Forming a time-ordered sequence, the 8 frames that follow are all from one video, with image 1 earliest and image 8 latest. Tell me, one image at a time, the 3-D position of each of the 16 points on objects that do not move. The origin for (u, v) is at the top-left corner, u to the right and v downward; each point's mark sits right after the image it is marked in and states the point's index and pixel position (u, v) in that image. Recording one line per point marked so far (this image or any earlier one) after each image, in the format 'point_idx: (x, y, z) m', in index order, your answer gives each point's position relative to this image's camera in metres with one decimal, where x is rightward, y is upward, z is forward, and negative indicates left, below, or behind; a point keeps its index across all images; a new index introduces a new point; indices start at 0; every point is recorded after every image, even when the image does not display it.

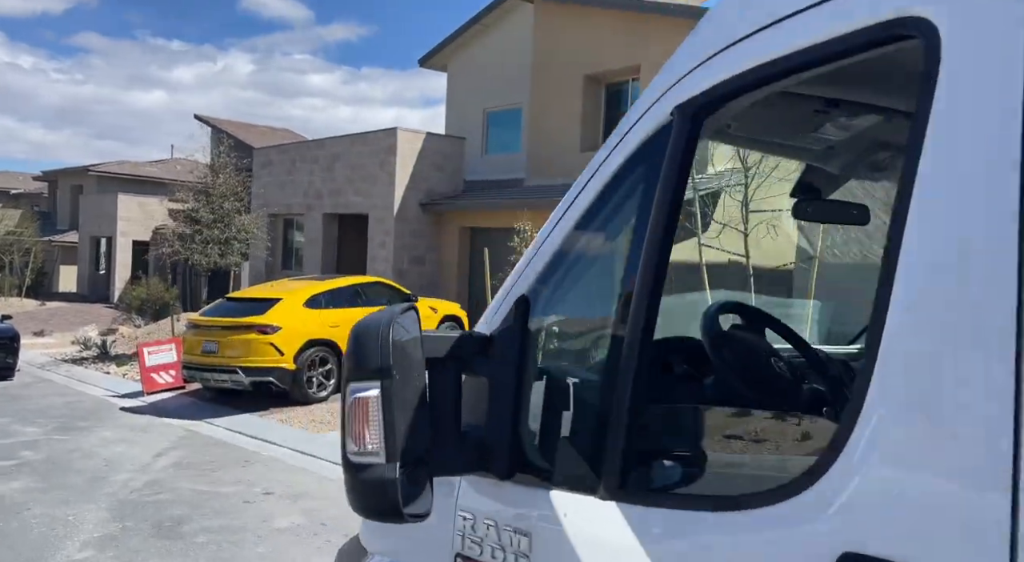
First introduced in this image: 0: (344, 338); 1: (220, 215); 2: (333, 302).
0: (-2.4, -0.8, +12.5) m
1: (-6.0, +1.4, +17.7) m
2: (-2.6, -0.3, +12.6) m
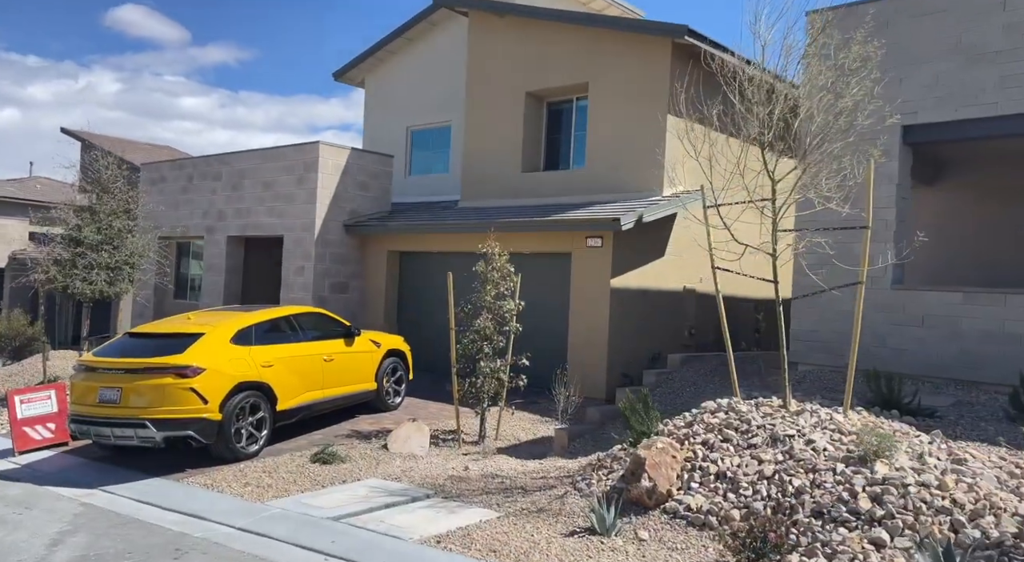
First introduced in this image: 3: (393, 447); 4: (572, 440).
0: (-2.9, -1.2, +10.5) m
1: (-7.2, +0.8, +15.2) m
2: (-3.1, -0.7, +10.7) m
3: (-1.4, -2.0, +10.3) m
4: (+0.7, -1.8, +9.6) m
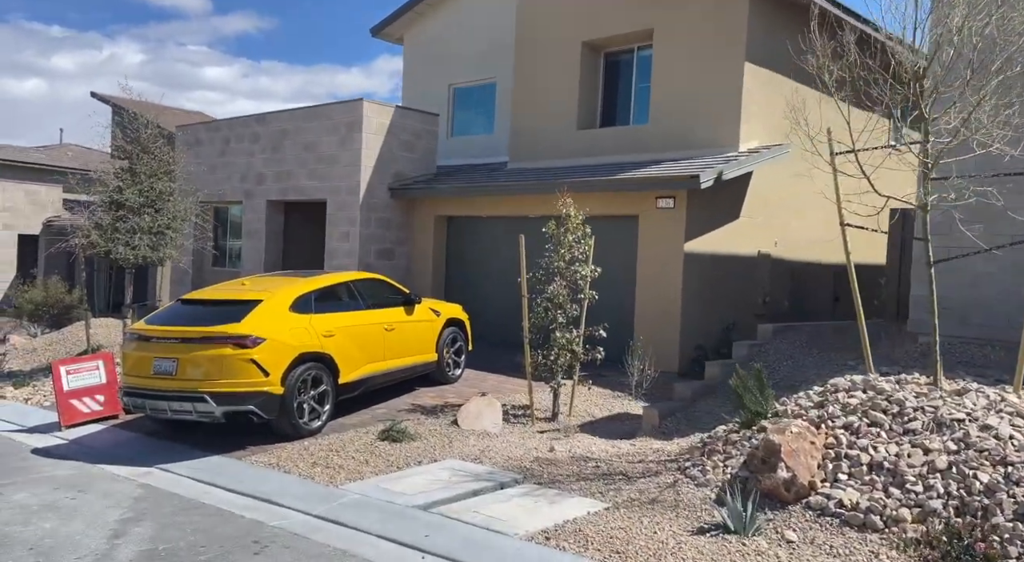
0: (-2.0, -0.8, +9.7) m
1: (-6.2, +1.4, +14.5) m
2: (-2.2, -0.3, +9.9) m
3: (-0.5, -1.6, +9.5) m
4: (+1.5, -1.4, +8.7) m
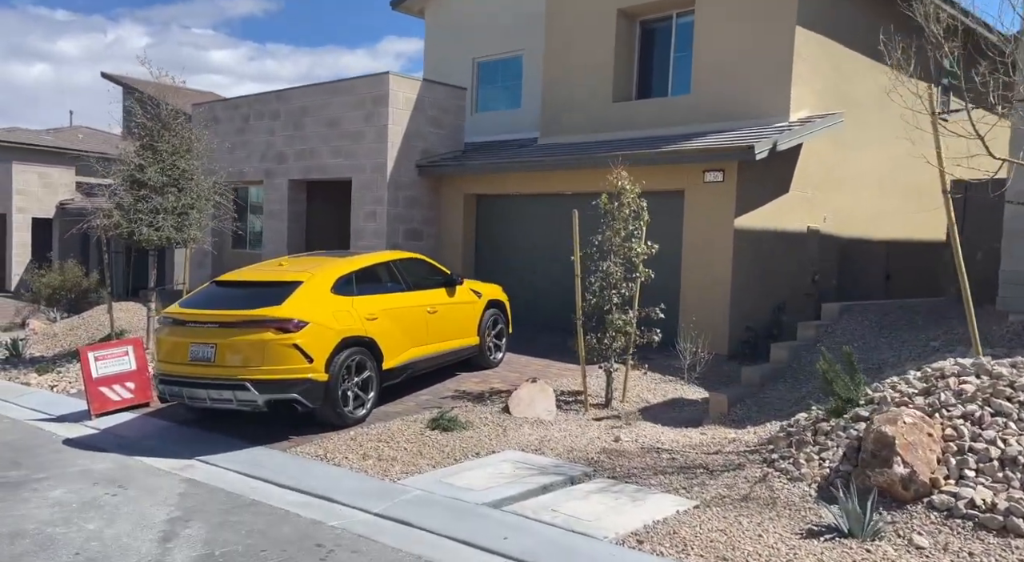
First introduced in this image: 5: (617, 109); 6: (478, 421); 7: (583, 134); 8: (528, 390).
0: (-1.4, -0.6, +9.2) m
1: (-5.6, +1.7, +13.9) m
2: (-1.6, -0.1, +9.3) m
3: (0.0, -1.4, +9.0) m
4: (+2.1, -1.2, +8.2) m
5: (+1.9, +3.1, +15.5) m
6: (-0.3, -1.4, +8.8) m
7: (+1.4, +2.7, +15.9) m
8: (+0.2, -1.2, +9.2) m
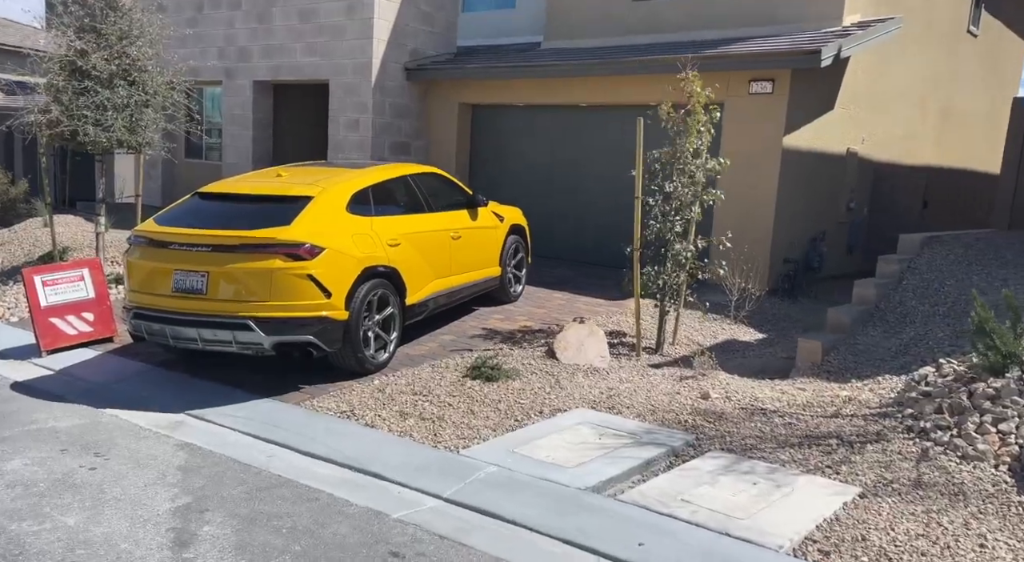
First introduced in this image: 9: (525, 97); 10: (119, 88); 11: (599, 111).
0: (-1.0, +0.2, +7.7) m
1: (-5.4, +3.0, +11.9) m
2: (-1.2, +0.7, +7.8) m
3: (+0.4, -0.7, +7.6) m
4: (+2.6, -0.6, +7.0) m
5: (+2.0, +4.4, +13.8) m
6: (+0.1, -0.7, +7.4) m
7: (+1.4, +4.0, +14.2) m
8: (+0.6, -0.5, +7.9) m
9: (+0.2, +3.0, +13.9) m
10: (-5.5, +2.7, +11.9) m
11: (+1.3, +2.6, +13.2) m
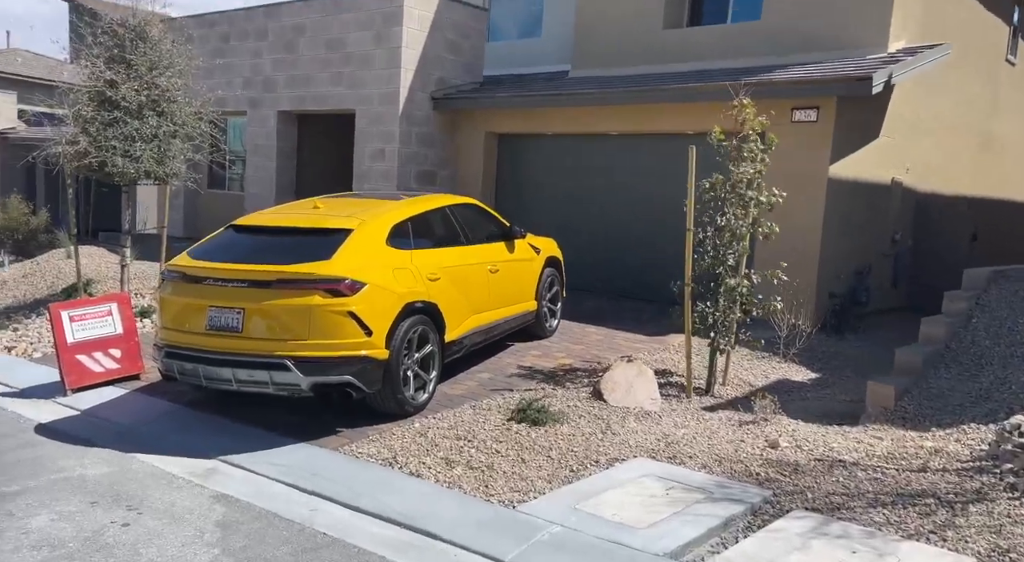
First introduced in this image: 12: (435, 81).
0: (-0.6, -0.2, +7.3) m
1: (-4.9, +2.5, +11.7) m
2: (-0.8, +0.4, +7.4) m
3: (+0.8, -1.0, +7.2) m
4: (+3.0, -0.9, +6.6) m
5: (+2.5, +3.8, +13.5) m
6: (+0.5, -1.1, +7.0) m
7: (+1.9, +3.5, +14.0) m
8: (+1.0, -0.8, +7.5) m
9: (+0.7, +2.5, +13.6) m
10: (-5.0, +2.2, +11.7) m
11: (+1.8, +2.1, +12.9) m
12: (-1.3, +3.4, +14.7) m
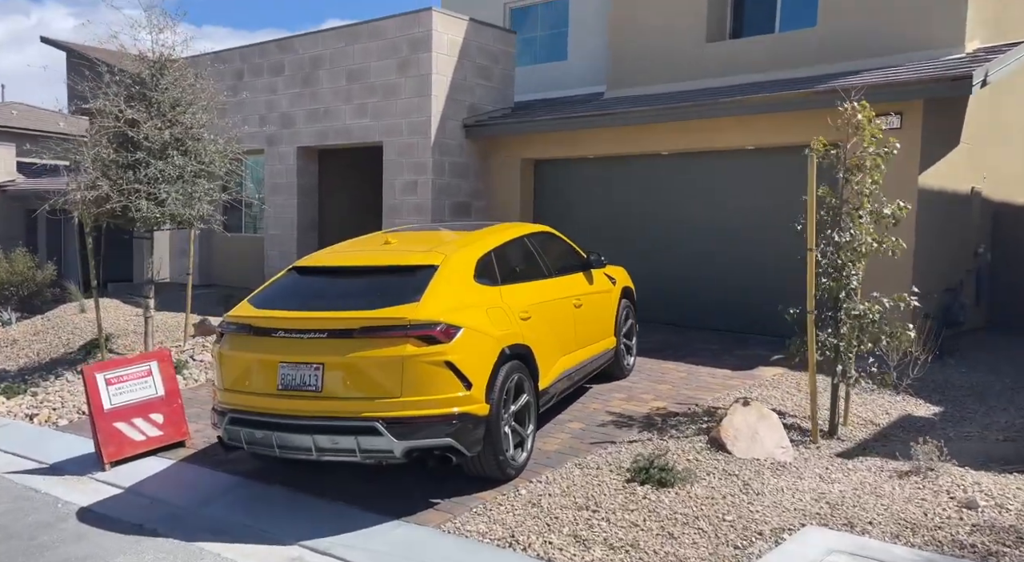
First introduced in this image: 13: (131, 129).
0: (+0.2, -0.5, +6.4) m
1: (-4.3, +1.9, +10.8) m
2: (0.0, 0.0, +6.5) m
3: (+1.6, -1.2, +6.3) m
4: (+3.8, -1.0, +5.6) m
5: (+3.1, +3.4, +12.8) m
6: (+1.3, -1.3, +6.1) m
7: (+2.5, +3.0, +13.2) m
8: (+1.8, -1.0, +6.5) m
9: (+1.3, +2.0, +12.8) m
10: (-4.3, +1.6, +10.8) m
11: (+2.4, +1.7, +12.1) m
12: (-0.7, +2.8, +13.9) m
13: (-4.7, +1.9, +10.6) m
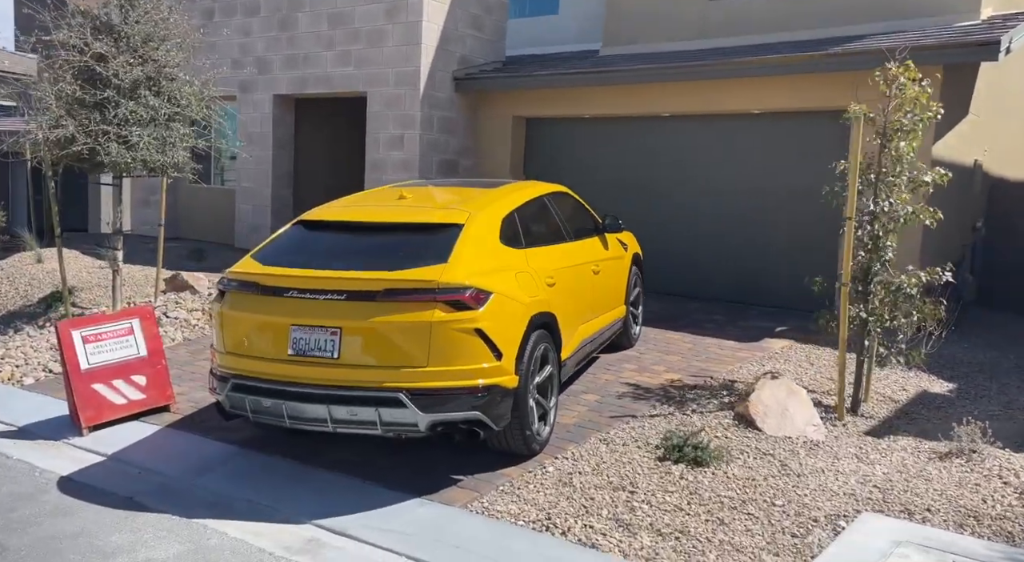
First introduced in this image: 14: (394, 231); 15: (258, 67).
0: (+0.4, -0.2, +6.0) m
1: (-4.3, +2.4, +10.1) m
2: (+0.1, +0.3, +6.1) m
3: (+1.8, -1.0, +6.0) m
4: (+3.9, -0.9, +5.4) m
5: (+3.0, +3.9, +12.3) m
6: (+1.4, -1.1, +5.7) m
7: (+2.4, +3.5, +12.7) m
8: (+1.9, -0.8, +6.2) m
9: (+1.2, +2.5, +12.4) m
10: (-4.3, +2.1, +10.1) m
11: (+2.4, +2.2, +11.7) m
12: (-0.9, +3.4, +13.3) m
13: (-4.7, +2.5, +9.8) m
14: (-0.8, +0.3, +5.4) m
15: (-4.4, +3.7, +14.7) m
